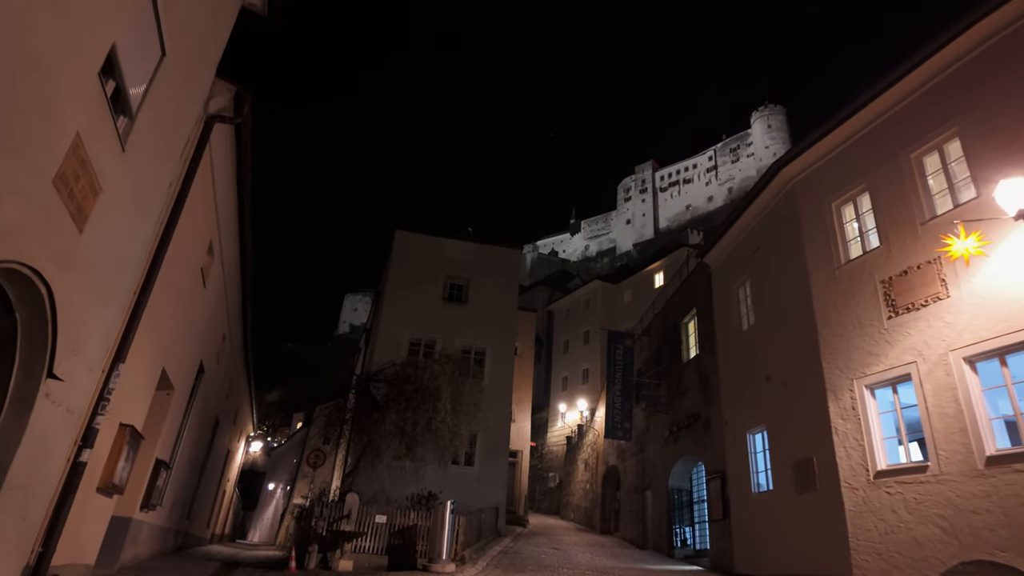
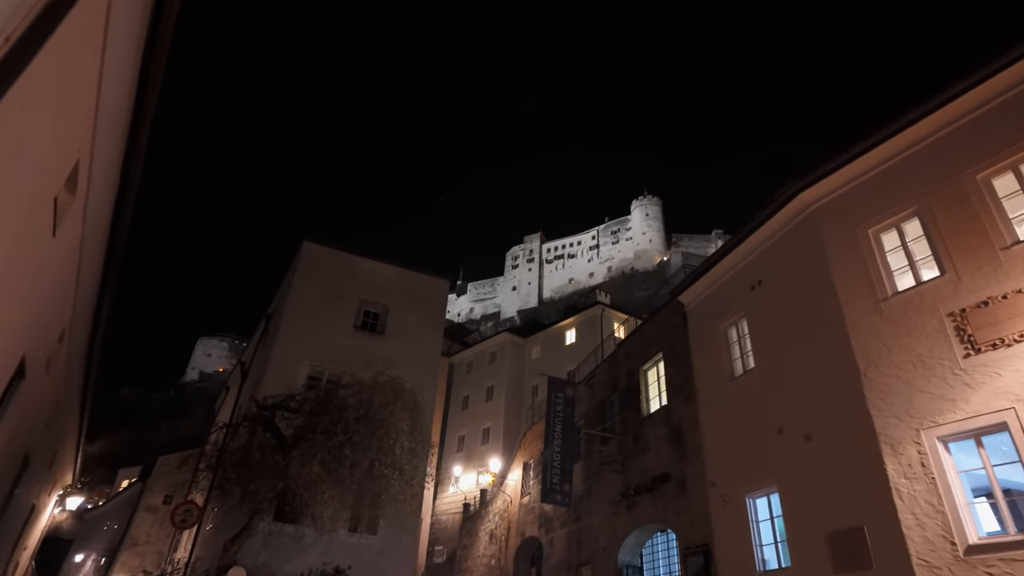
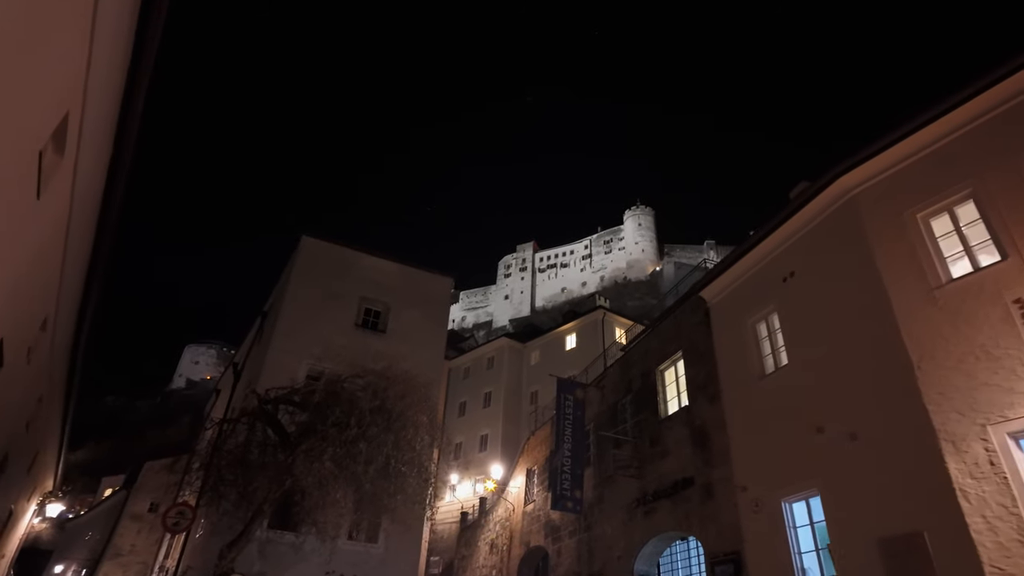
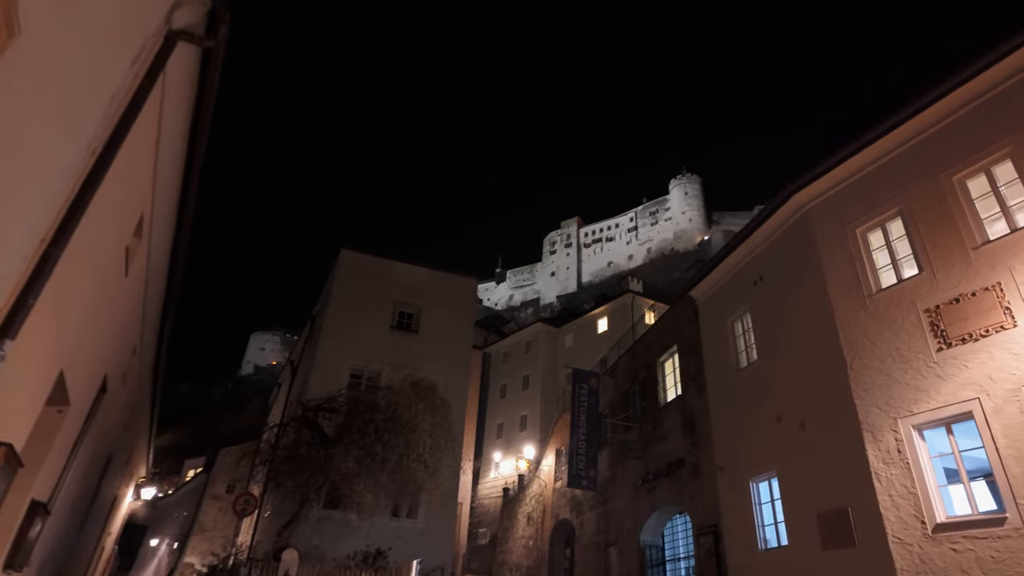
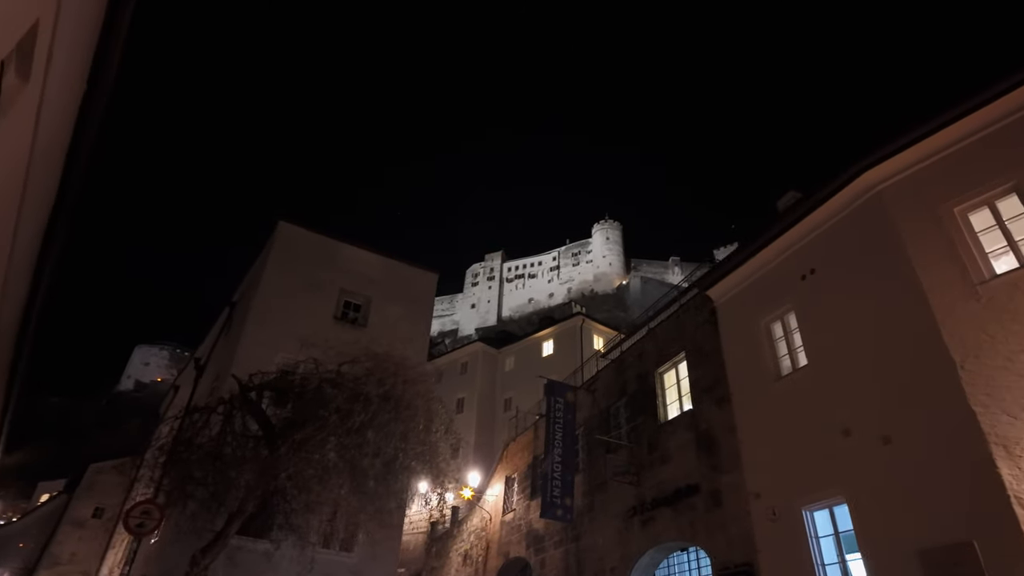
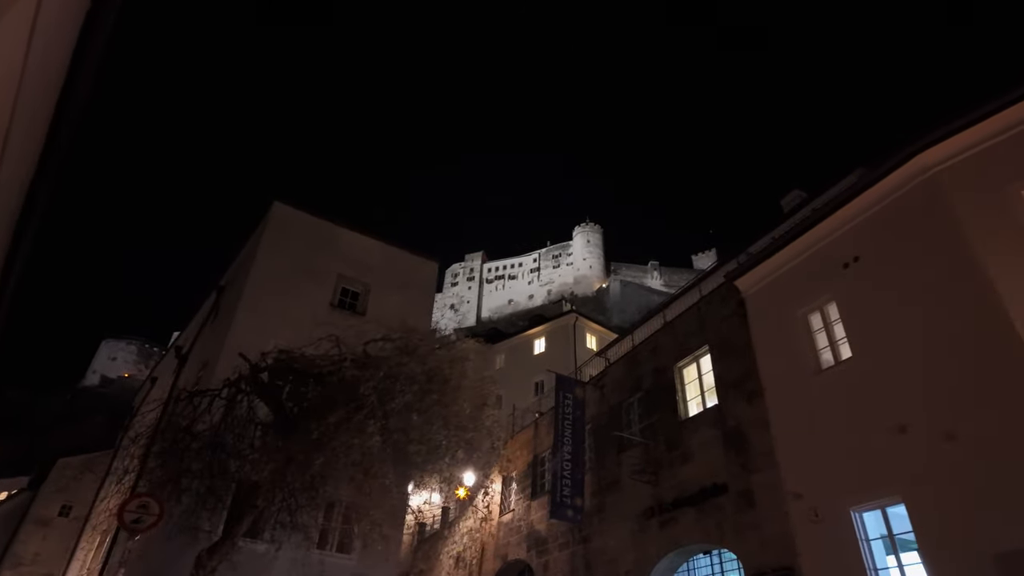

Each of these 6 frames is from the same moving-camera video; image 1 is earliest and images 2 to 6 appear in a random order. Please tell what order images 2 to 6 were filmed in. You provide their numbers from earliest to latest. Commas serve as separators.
4, 2, 3, 5, 6
